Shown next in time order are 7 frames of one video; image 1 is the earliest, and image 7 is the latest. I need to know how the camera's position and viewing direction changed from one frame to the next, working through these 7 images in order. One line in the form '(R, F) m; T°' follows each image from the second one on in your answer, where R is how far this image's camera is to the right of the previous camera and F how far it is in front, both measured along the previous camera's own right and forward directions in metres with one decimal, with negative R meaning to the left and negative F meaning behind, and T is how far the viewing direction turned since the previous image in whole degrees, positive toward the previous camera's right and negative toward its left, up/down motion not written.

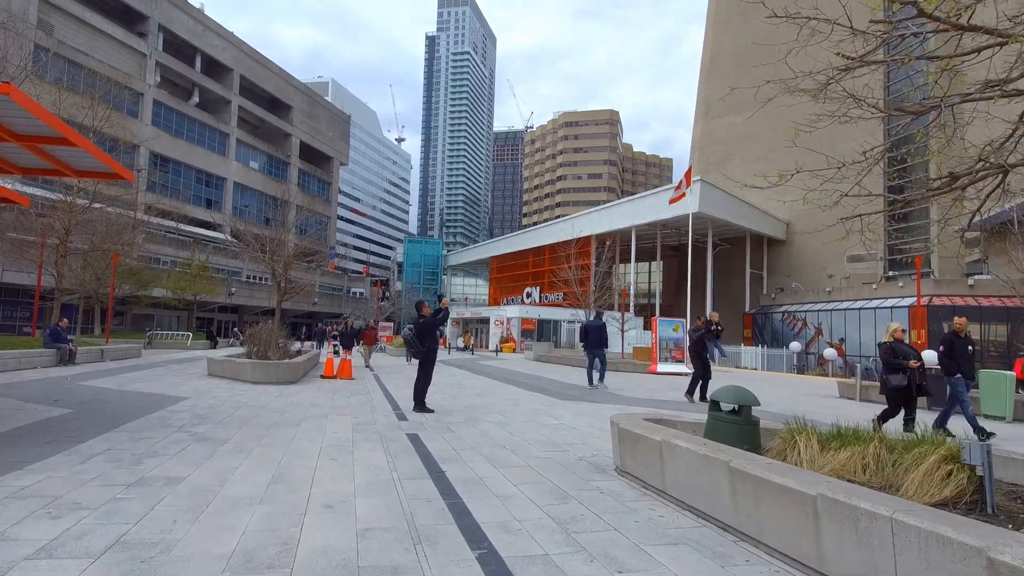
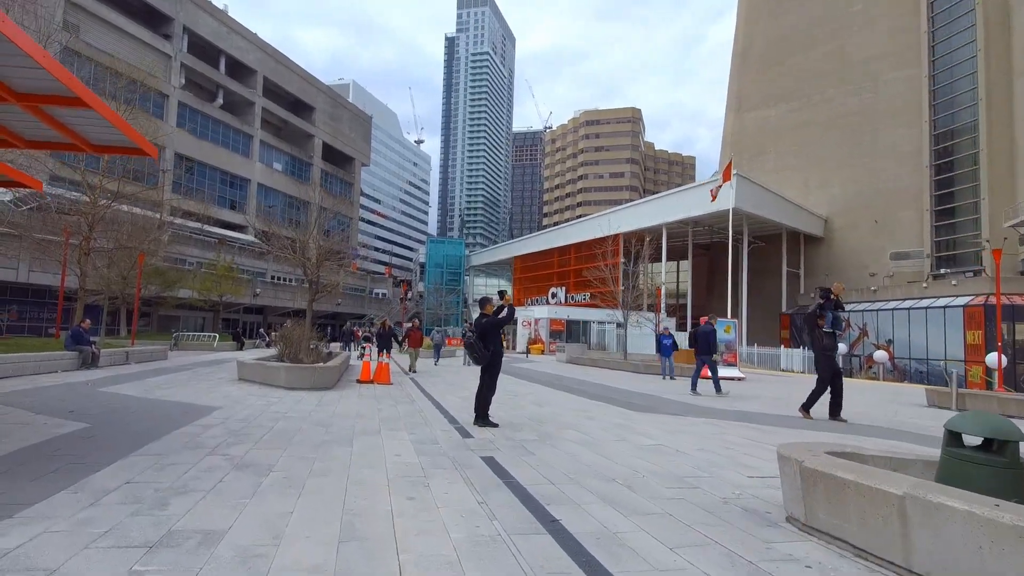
(-0.7, +1.2) m; -2°
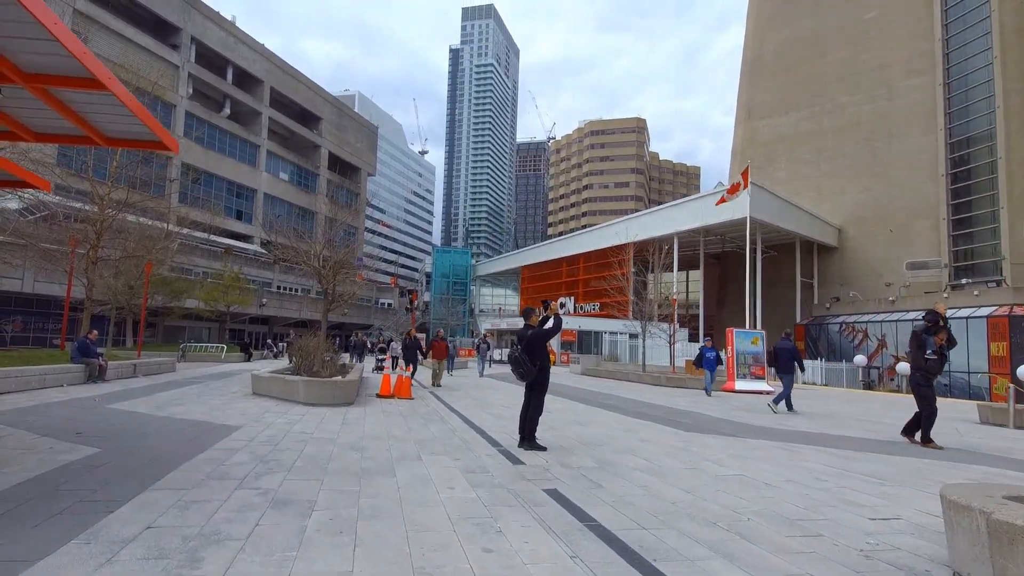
(-0.5, +0.6) m; 0°
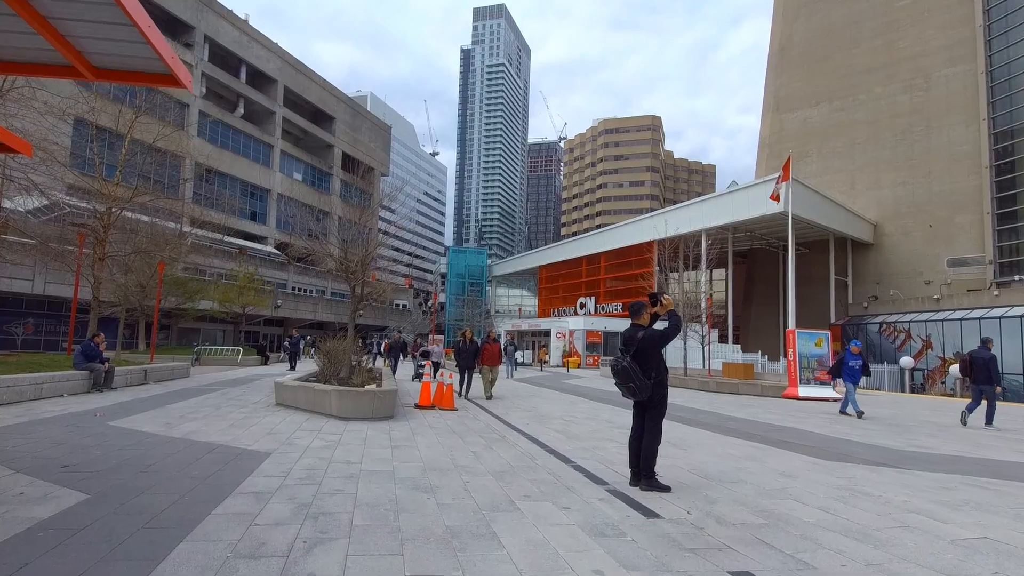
(-0.9, +1.6) m; -1°
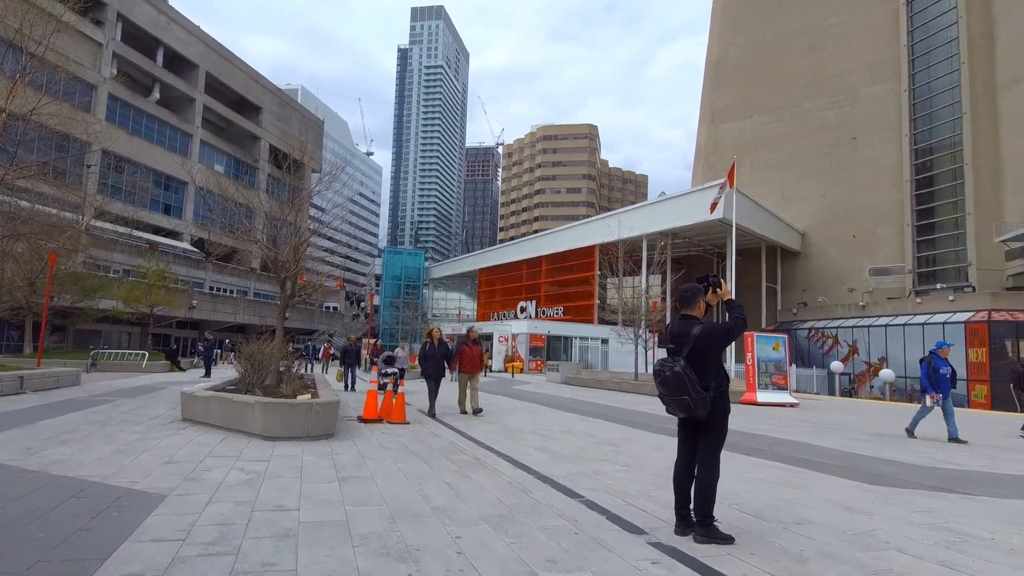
(-0.5, +1.5) m; +7°
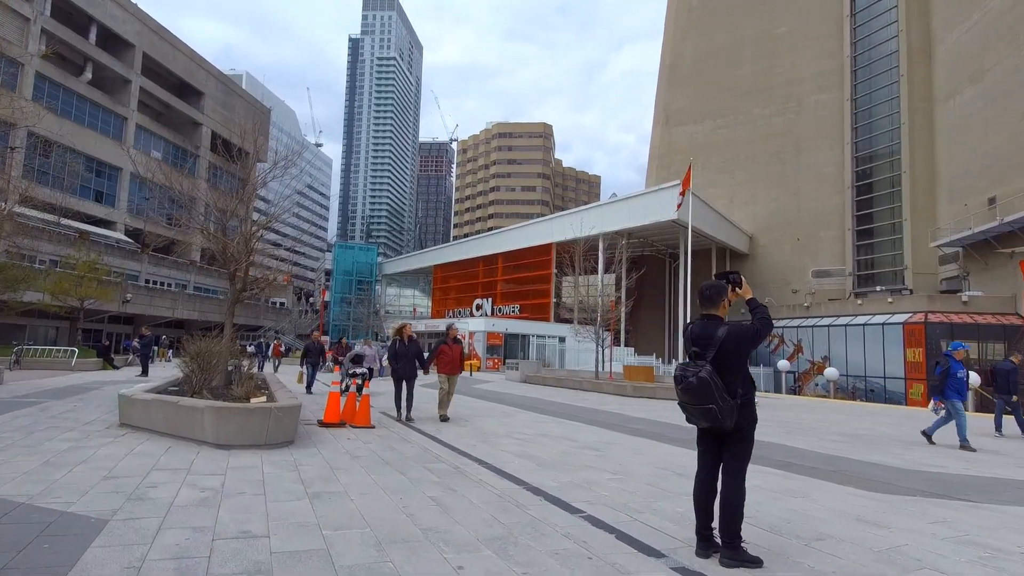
(-0.3, +0.5) m; +5°
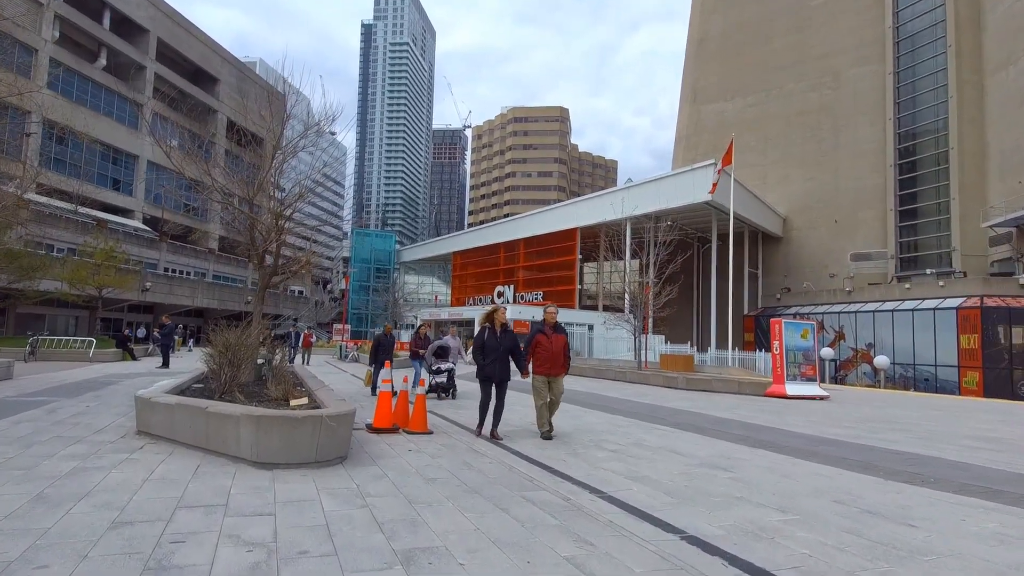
(-0.9, +1.5) m; -1°
